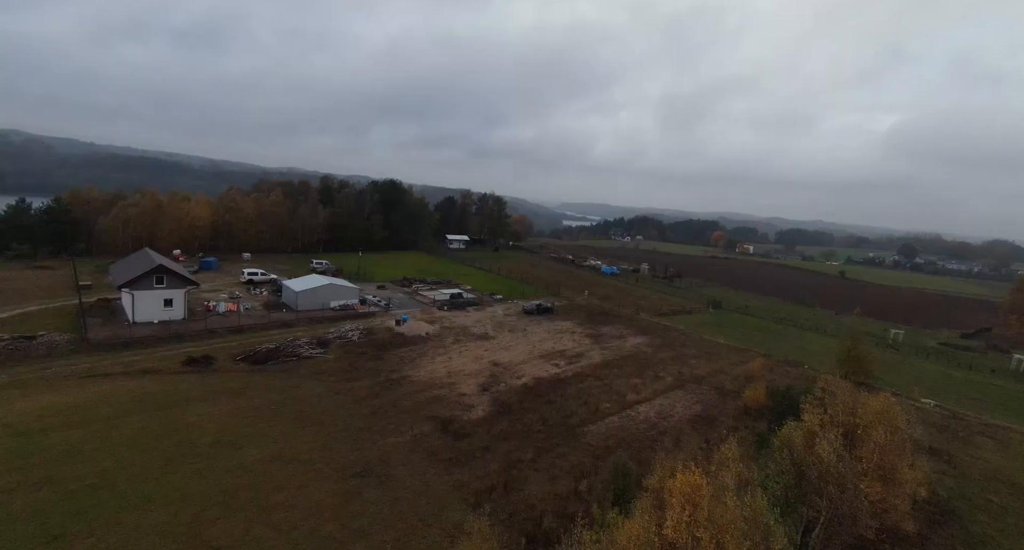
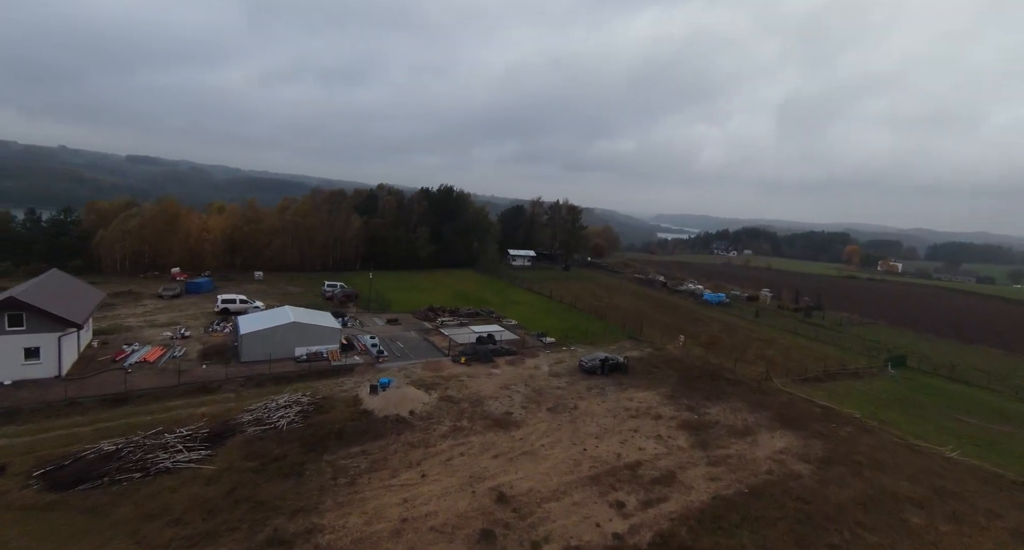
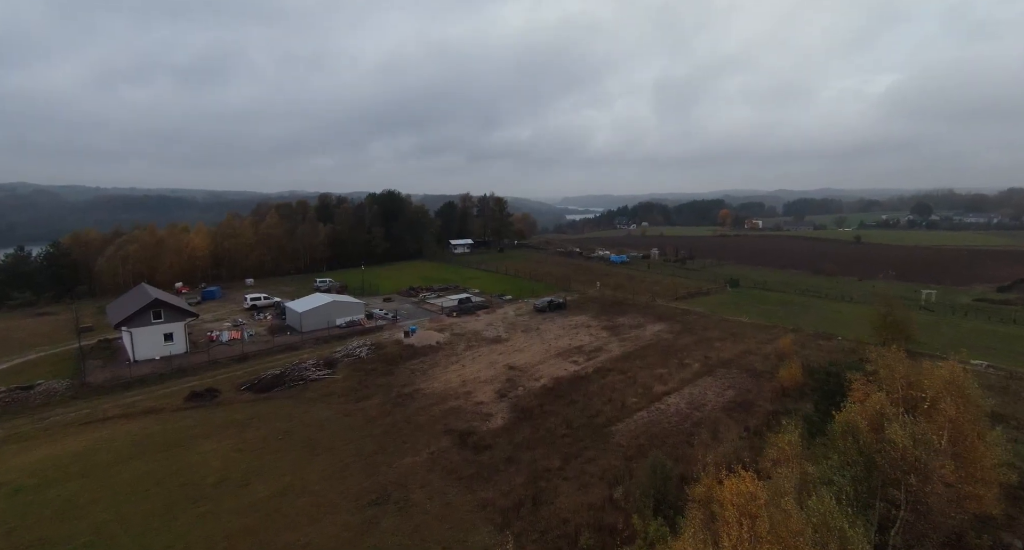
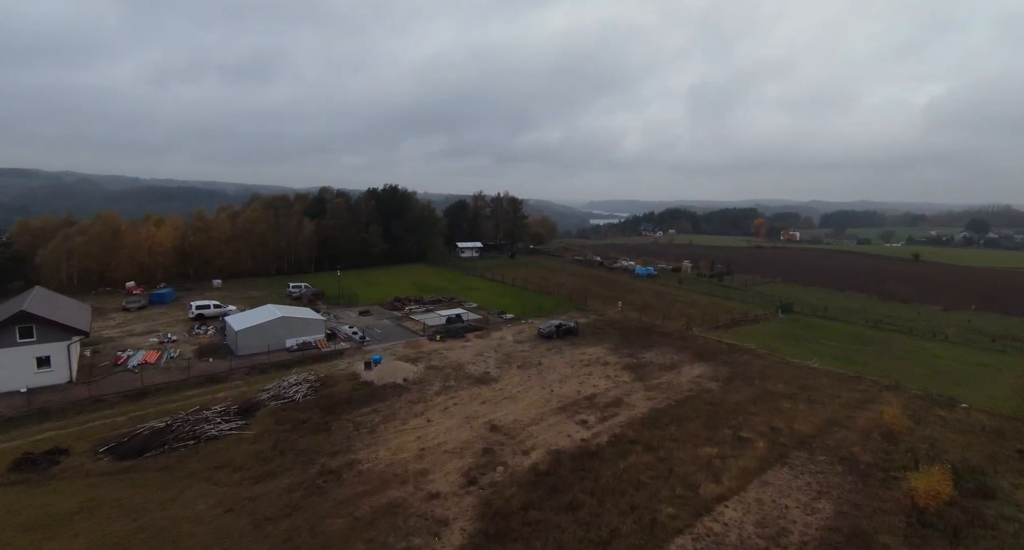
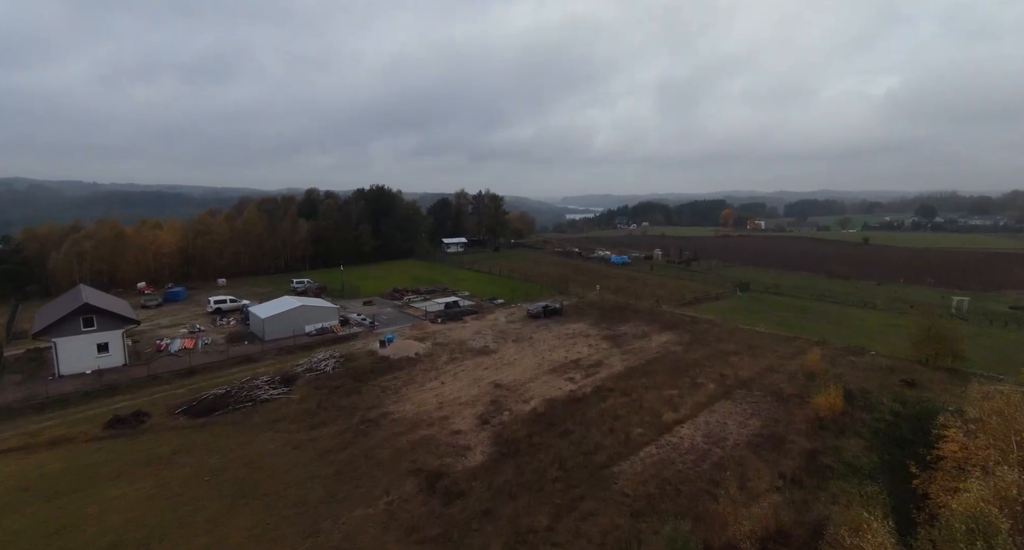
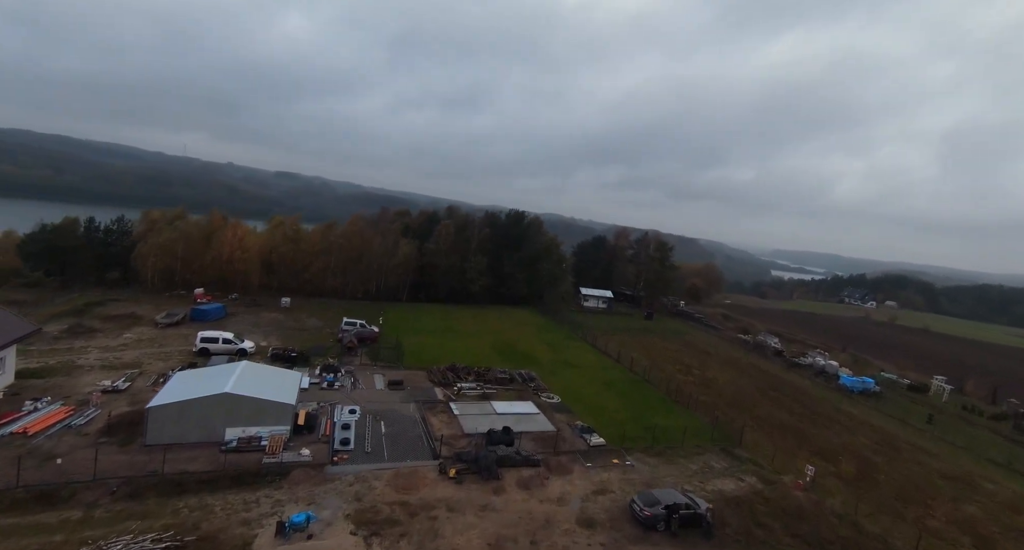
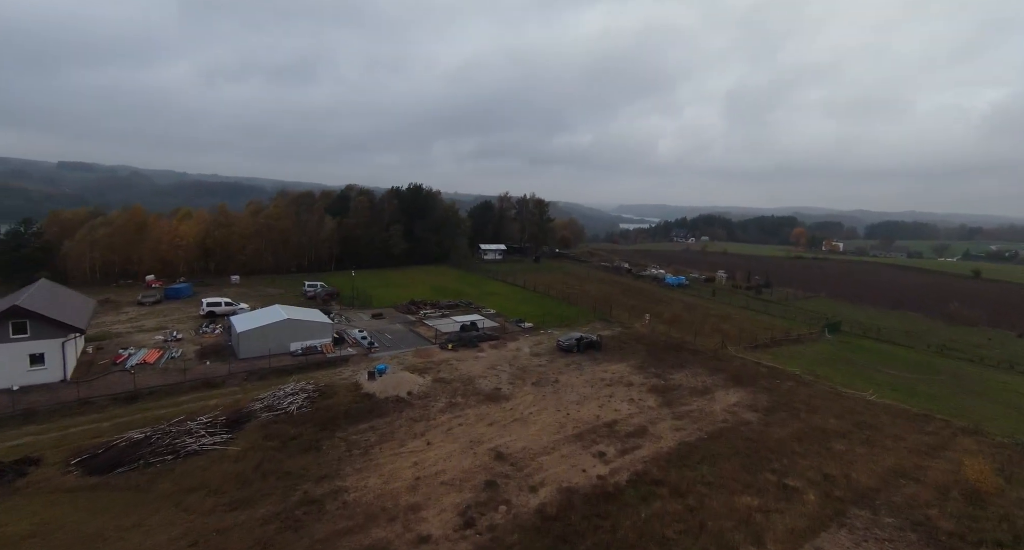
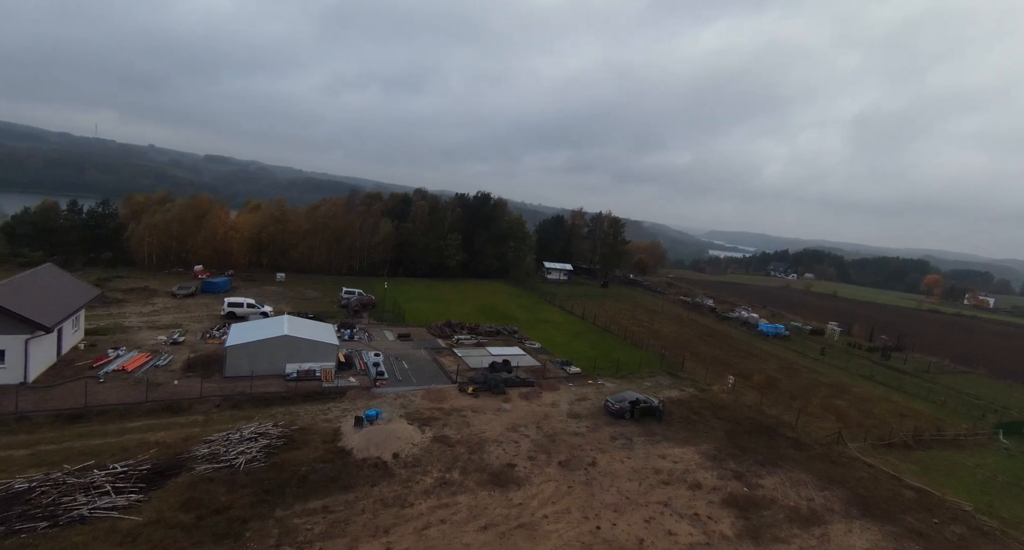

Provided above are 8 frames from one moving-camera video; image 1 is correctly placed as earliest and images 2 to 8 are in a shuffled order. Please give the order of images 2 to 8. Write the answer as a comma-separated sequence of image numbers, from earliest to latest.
3, 5, 4, 7, 2, 8, 6
